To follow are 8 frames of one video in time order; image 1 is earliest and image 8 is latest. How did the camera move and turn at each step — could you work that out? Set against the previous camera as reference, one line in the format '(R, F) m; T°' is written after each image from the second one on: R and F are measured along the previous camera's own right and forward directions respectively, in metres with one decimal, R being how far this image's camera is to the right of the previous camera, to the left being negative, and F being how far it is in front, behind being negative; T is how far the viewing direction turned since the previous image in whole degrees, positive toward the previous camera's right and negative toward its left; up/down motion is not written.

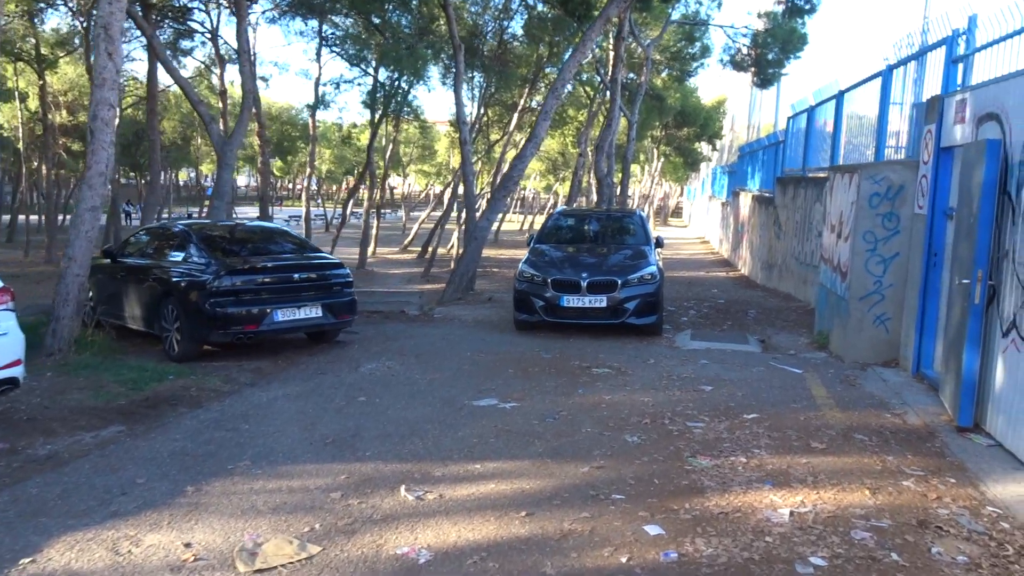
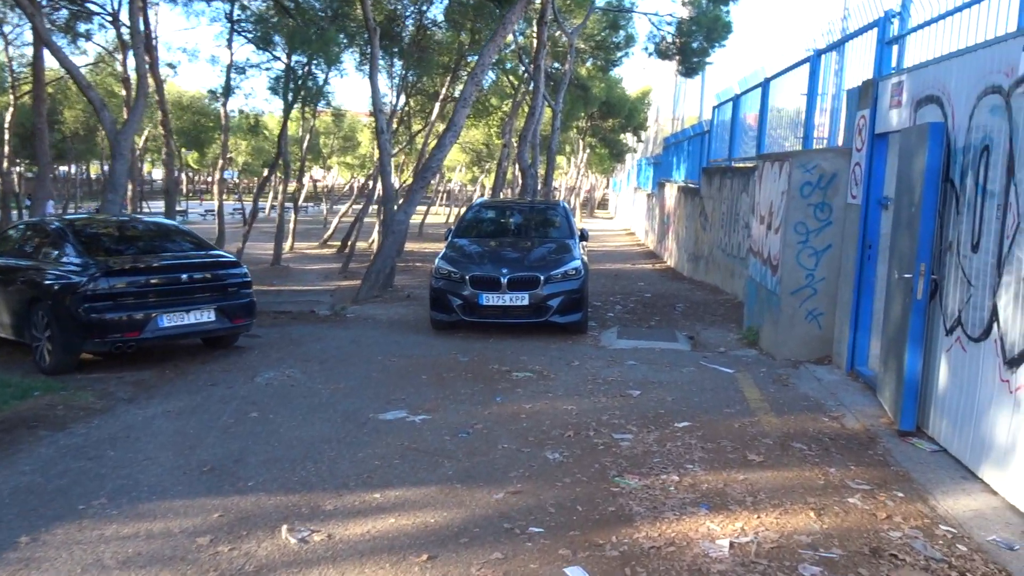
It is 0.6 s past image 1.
(+0.2, +0.7) m; +5°
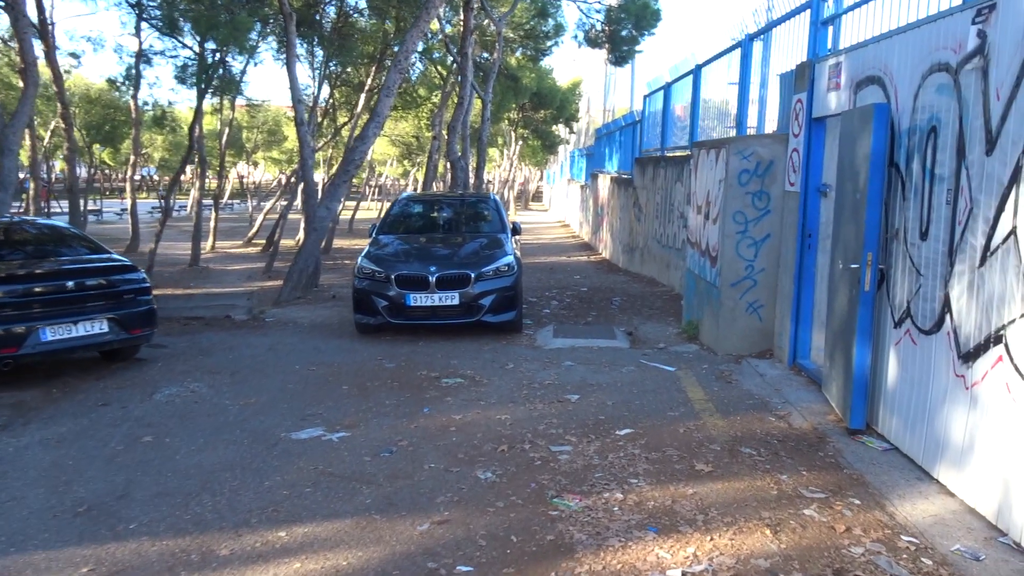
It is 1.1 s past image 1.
(+0.1, +0.5) m; +5°
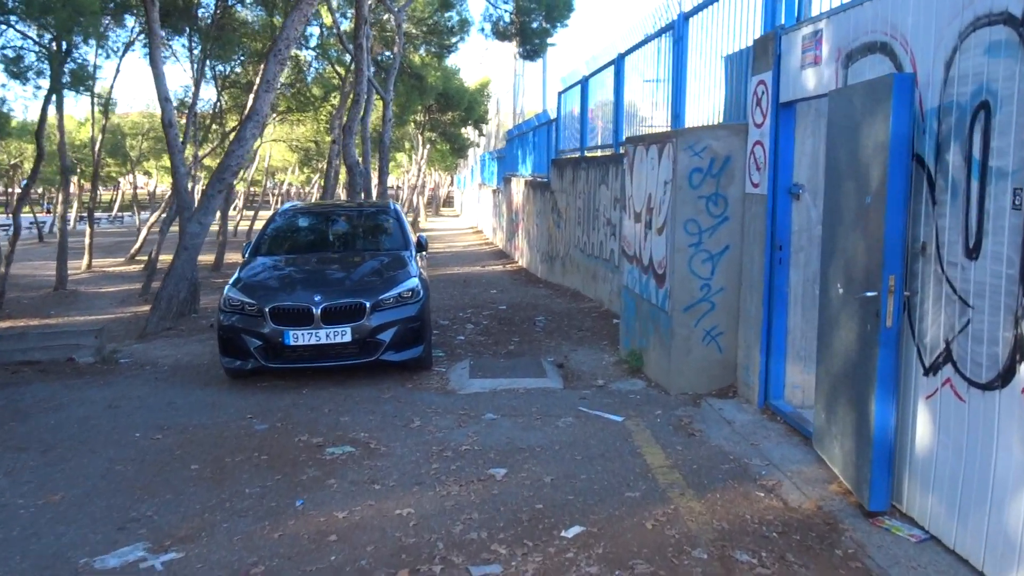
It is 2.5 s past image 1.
(+0.1, +1.6) m; +6°
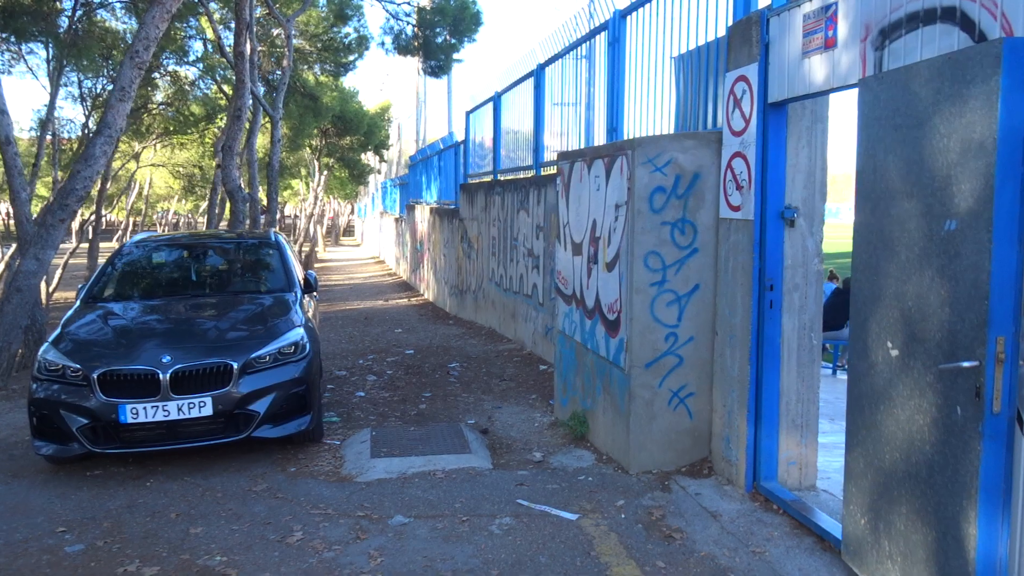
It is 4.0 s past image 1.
(-0.1, +1.5) m; +7°
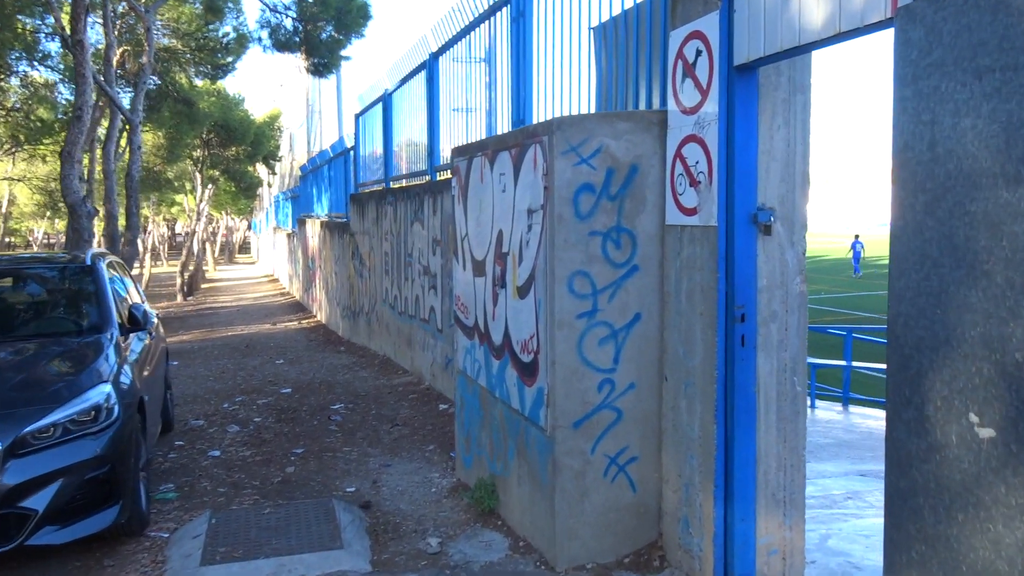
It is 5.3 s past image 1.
(+0.1, +1.4) m; +7°
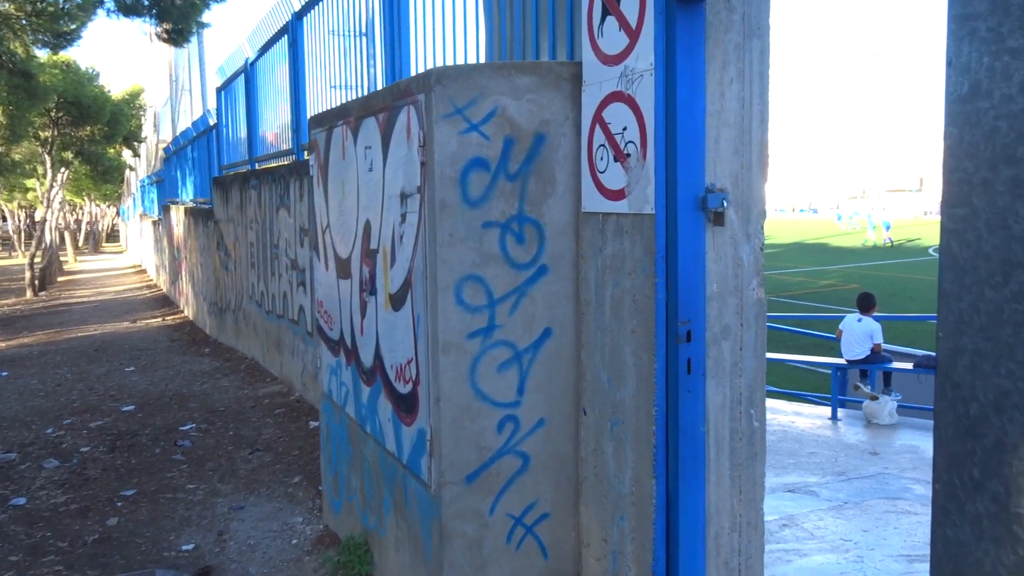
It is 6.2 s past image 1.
(+0.1, +1.0) m; +8°
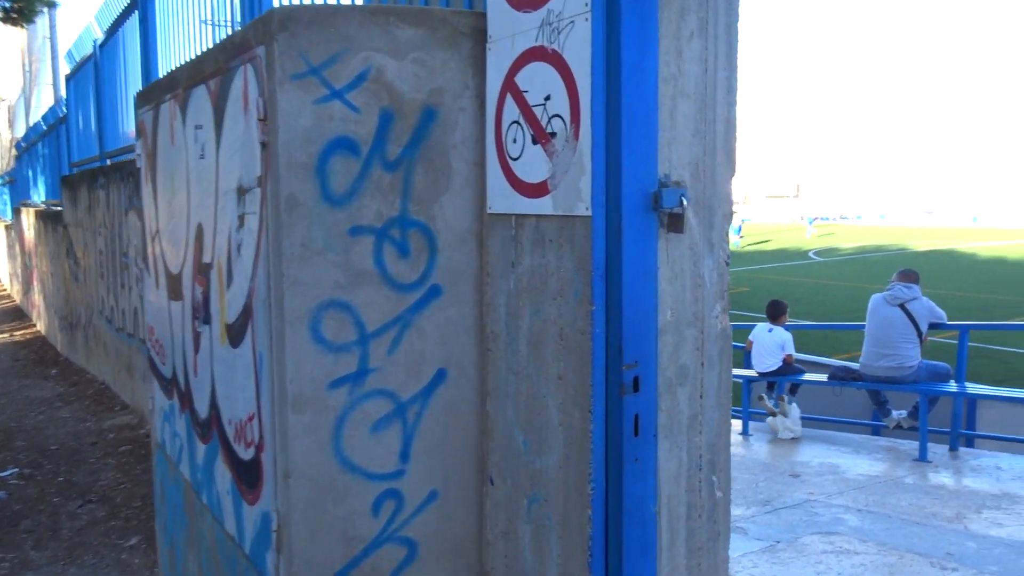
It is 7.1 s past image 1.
(0.0, +0.8) m; +8°
